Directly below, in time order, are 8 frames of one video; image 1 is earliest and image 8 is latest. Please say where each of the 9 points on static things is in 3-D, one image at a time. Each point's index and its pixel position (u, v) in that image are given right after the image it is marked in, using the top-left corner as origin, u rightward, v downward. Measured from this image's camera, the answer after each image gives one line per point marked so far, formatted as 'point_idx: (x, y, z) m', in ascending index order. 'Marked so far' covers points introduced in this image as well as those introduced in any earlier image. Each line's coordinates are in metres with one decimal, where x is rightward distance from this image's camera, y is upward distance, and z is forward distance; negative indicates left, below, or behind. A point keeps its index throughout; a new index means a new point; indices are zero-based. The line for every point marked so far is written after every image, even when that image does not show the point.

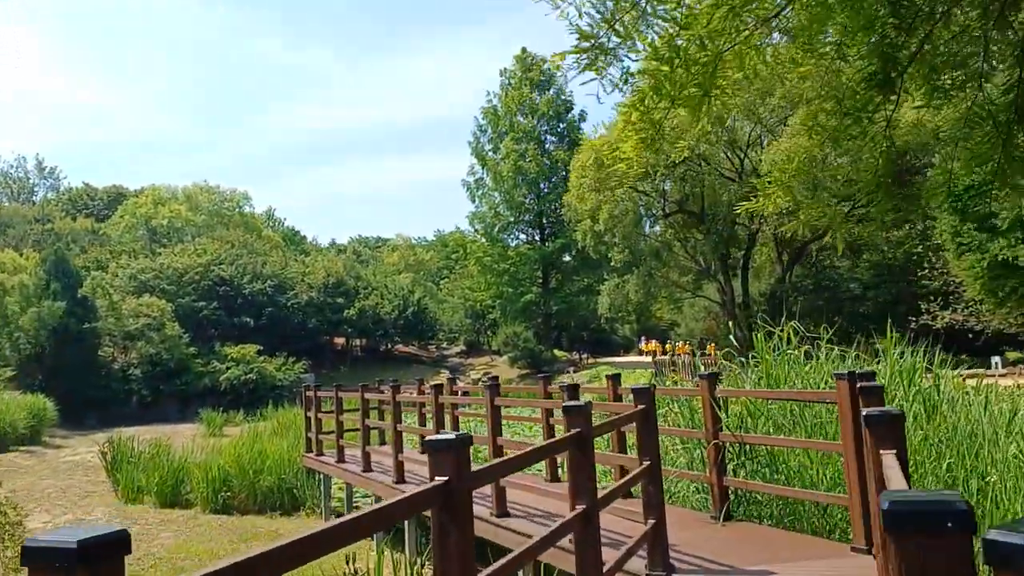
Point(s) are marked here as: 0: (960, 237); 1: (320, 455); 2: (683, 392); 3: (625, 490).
0: (+8.6, +1.0, +15.4) m
1: (-2.3, -2.0, +9.6) m
2: (+1.0, -0.6, +4.9) m
3: (+0.5, -0.8, +3.3) m
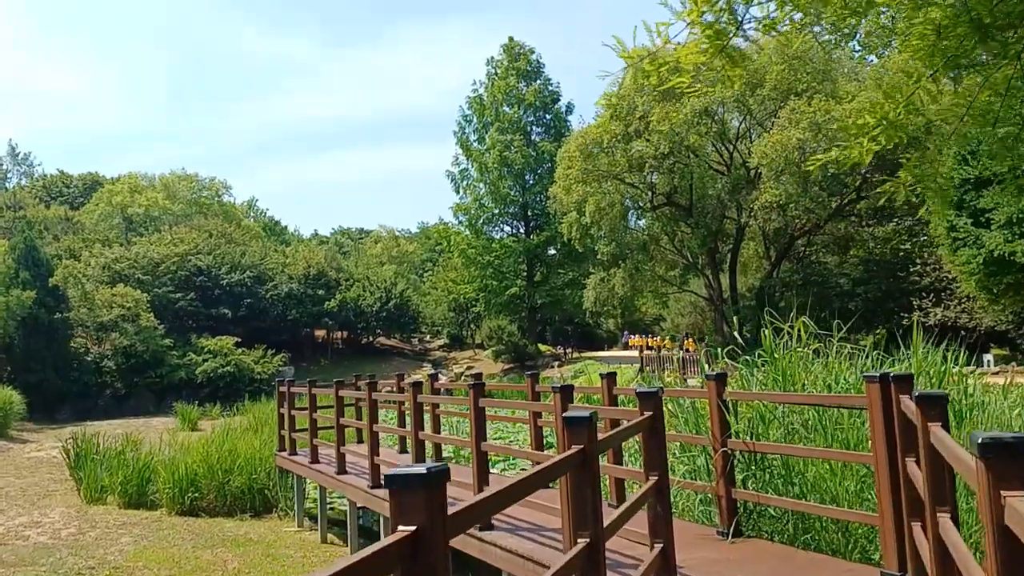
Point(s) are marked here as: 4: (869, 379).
0: (+8.3, +1.1, +15.1) m
1: (-2.5, -1.9, +9.1) m
2: (+1.0, -0.6, +4.5) m
3: (+0.4, -0.8, +2.8) m
4: (+1.5, -0.4, +3.5) m
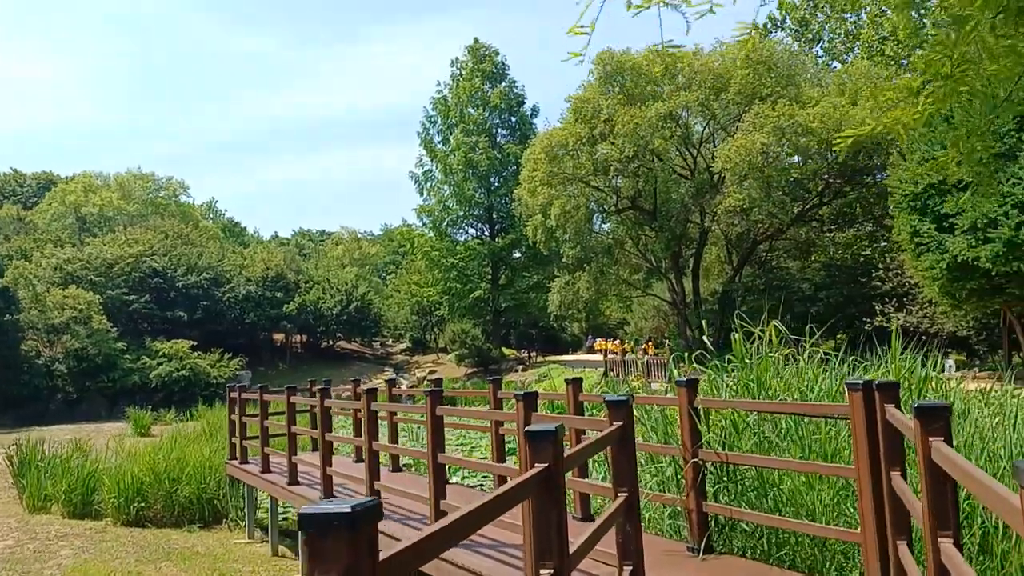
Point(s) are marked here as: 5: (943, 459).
0: (+7.7, +1.0, +15.2) m
1: (-2.9, -1.9, +8.7) m
2: (+0.7, -0.6, +4.3) m
3: (+0.3, -0.8, +2.5) m
4: (+1.4, -0.4, +3.3) m
5: (+1.1, -0.4, +2.0) m
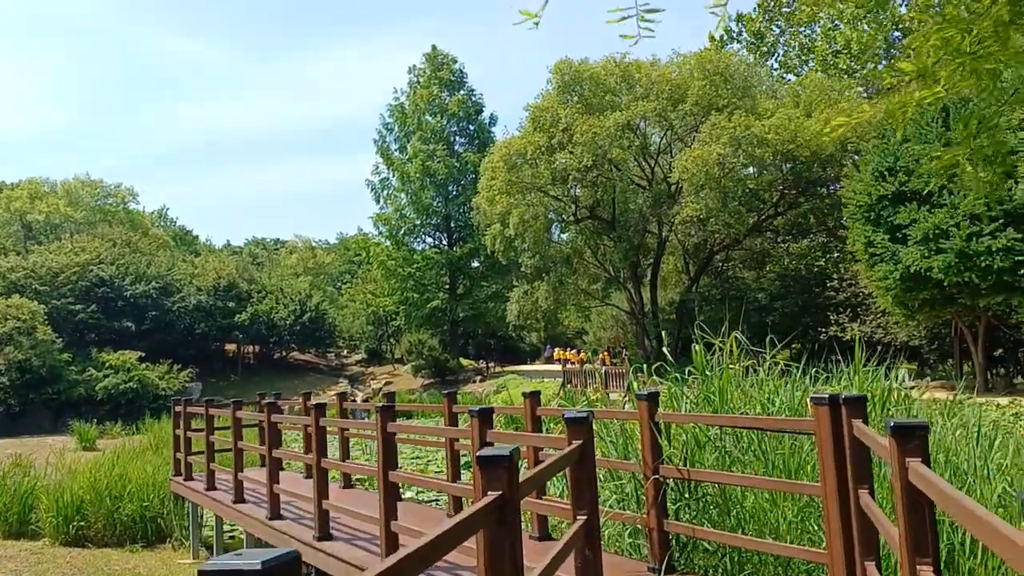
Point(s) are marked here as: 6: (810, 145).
0: (+6.9, +0.8, +15.3) m
1: (-3.3, -2.0, +8.3) m
2: (+0.5, -0.6, +4.1) m
3: (+0.1, -0.8, +2.3) m
4: (+1.2, -0.4, +3.1) m
5: (+0.9, -0.4, +1.8) m
6: (+7.2, +3.4, +19.5) m
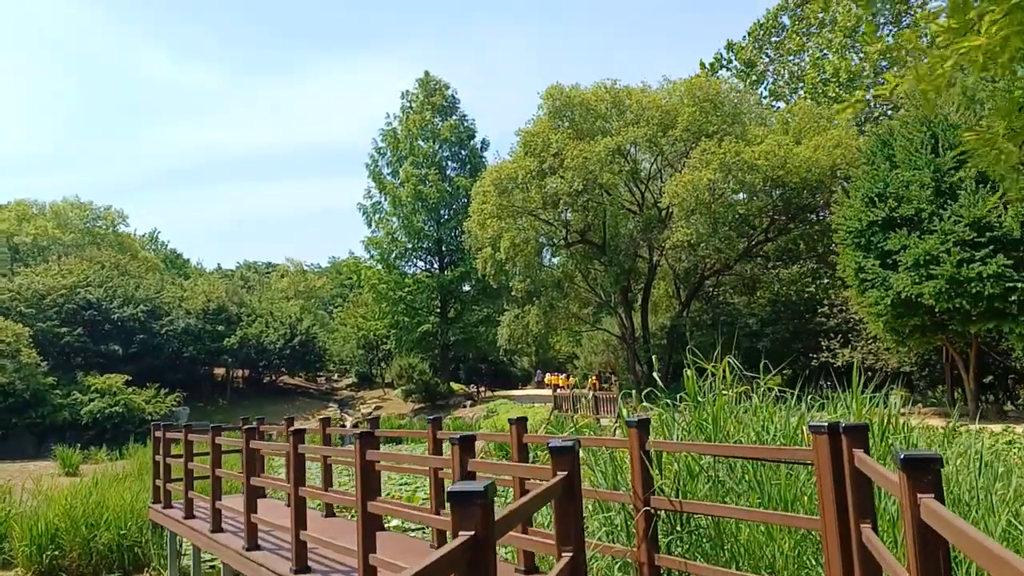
0: (+6.7, +0.3, +15.3) m
1: (-3.5, -2.2, +8.2) m
2: (+0.4, -0.8, +4.0) m
3: (+0.1, -0.9, +2.2) m
4: (+1.1, -0.5, +3.0) m
5: (+0.9, -0.5, +1.8) m
6: (+7.0, +2.8, +19.6) m
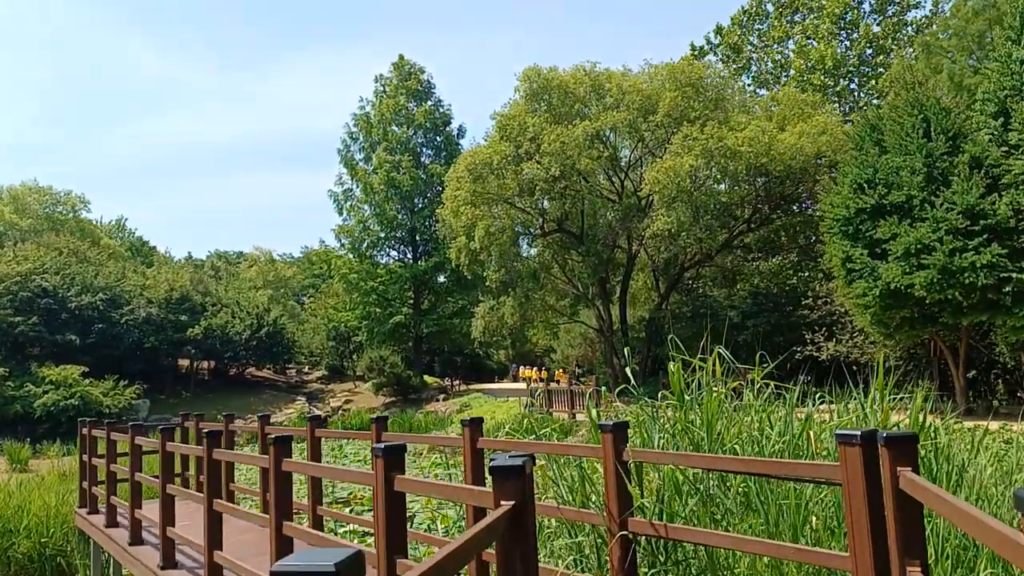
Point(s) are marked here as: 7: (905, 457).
0: (+6.2, +0.5, +14.7) m
1: (-3.8, -2.0, +7.3) m
2: (+0.2, -0.7, +3.2) m
3: (-0.1, -0.8, +1.5) m
4: (+0.9, -0.4, +2.3) m
5: (+0.7, -0.4, +1.0) m
6: (+6.4, +3.0, +19.0) m
7: (+1.0, -0.4, +2.1) m
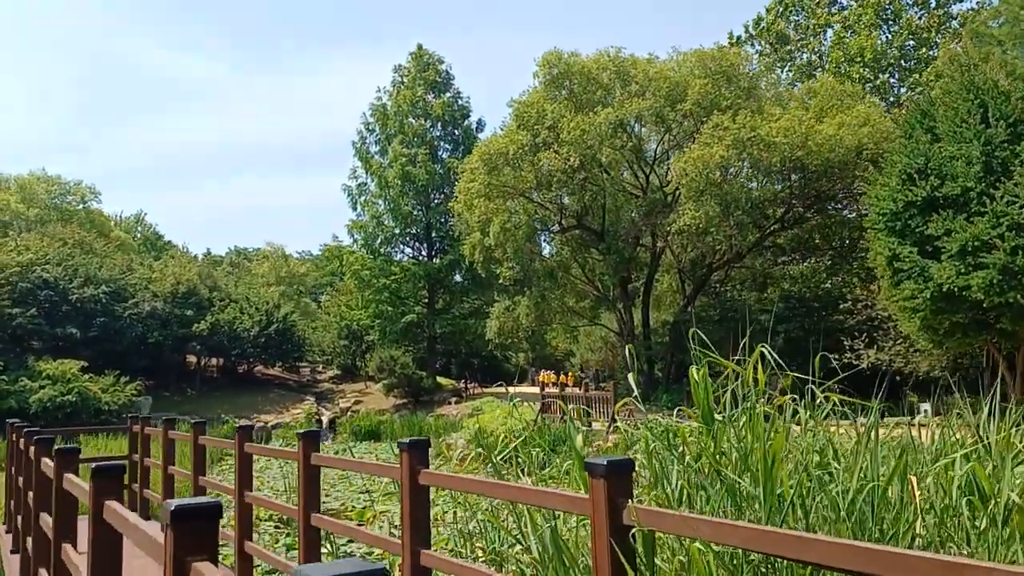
0: (+6.4, +0.4, +13.4) m
1: (-3.9, -1.9, +6.2) m
2: (+0.1, -0.5, +2.0) m
3: (-0.3, -0.6, +0.3) m
4: (+0.8, -0.3, +1.1) m
5: (+0.5, -0.3, -0.2) m
6: (+6.7, +3.0, +17.6) m
7: (+0.8, -0.3, +0.9) m
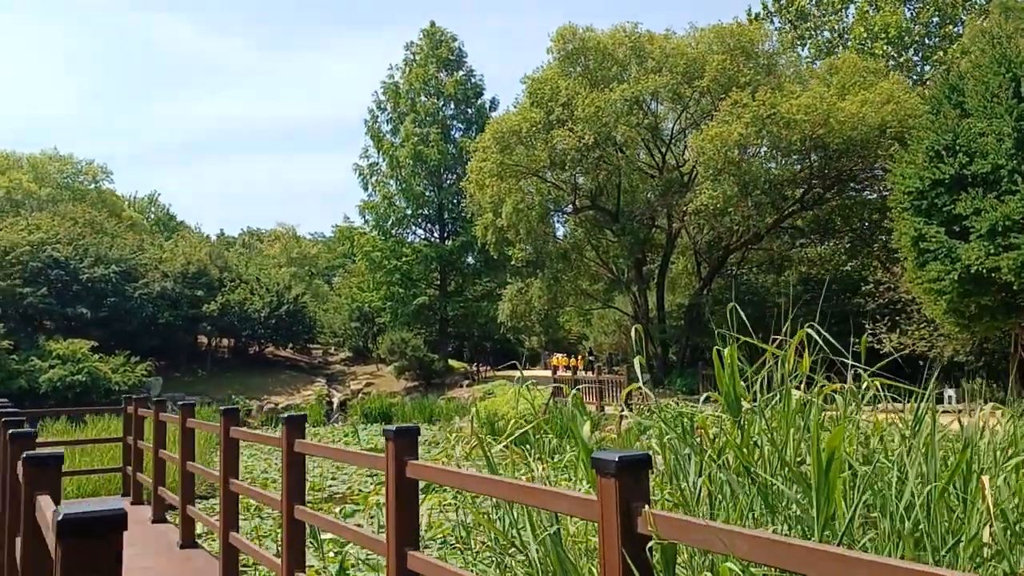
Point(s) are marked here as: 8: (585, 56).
0: (+6.6, +0.7, +12.9) m
1: (-3.8, -1.7, +6.0) m
2: (+0.1, -0.5, +1.7) m
3: (-0.4, -0.6, 0.0) m
4: (+0.7, -0.3, +0.7) m
5: (+0.5, -0.3, -0.5) m
6: (+7.0, +3.3, +17.1) m
7: (+0.8, -0.3, +0.5) m
8: (+1.7, +5.5, +19.3) m
